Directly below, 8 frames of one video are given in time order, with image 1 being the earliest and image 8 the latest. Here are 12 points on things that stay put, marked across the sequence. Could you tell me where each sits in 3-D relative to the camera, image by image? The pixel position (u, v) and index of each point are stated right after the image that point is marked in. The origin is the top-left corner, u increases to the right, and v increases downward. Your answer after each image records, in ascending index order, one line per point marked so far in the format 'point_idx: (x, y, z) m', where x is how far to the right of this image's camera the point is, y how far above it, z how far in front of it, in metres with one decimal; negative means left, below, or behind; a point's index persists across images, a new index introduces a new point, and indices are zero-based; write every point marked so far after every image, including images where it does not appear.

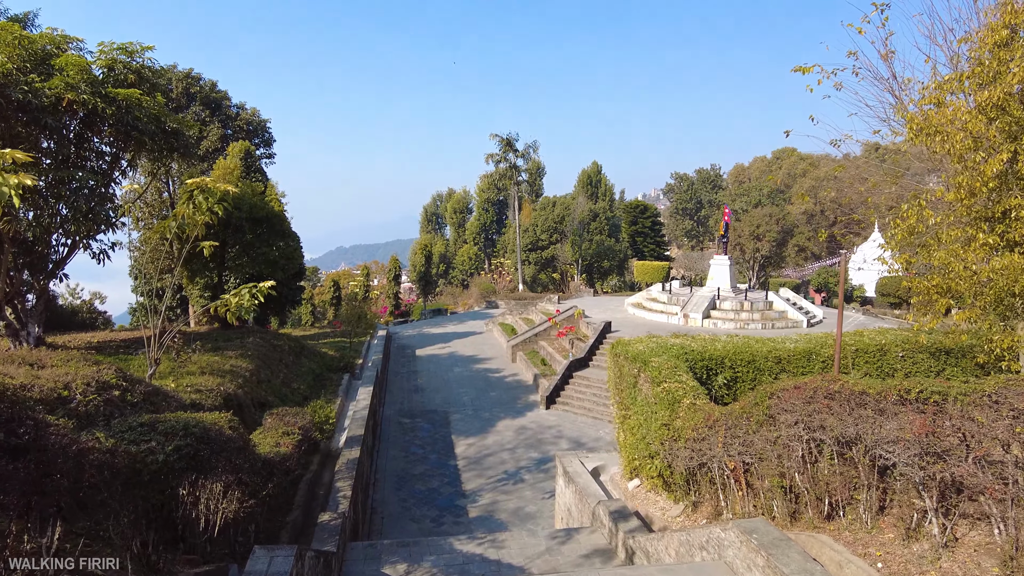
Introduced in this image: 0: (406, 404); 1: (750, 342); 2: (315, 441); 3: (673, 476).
0: (-2.8, -3.1, +13.7) m
1: (+3.2, -0.7, +6.9) m
2: (-2.9, -2.2, +7.6) m
3: (+1.8, -2.0, +5.6) m
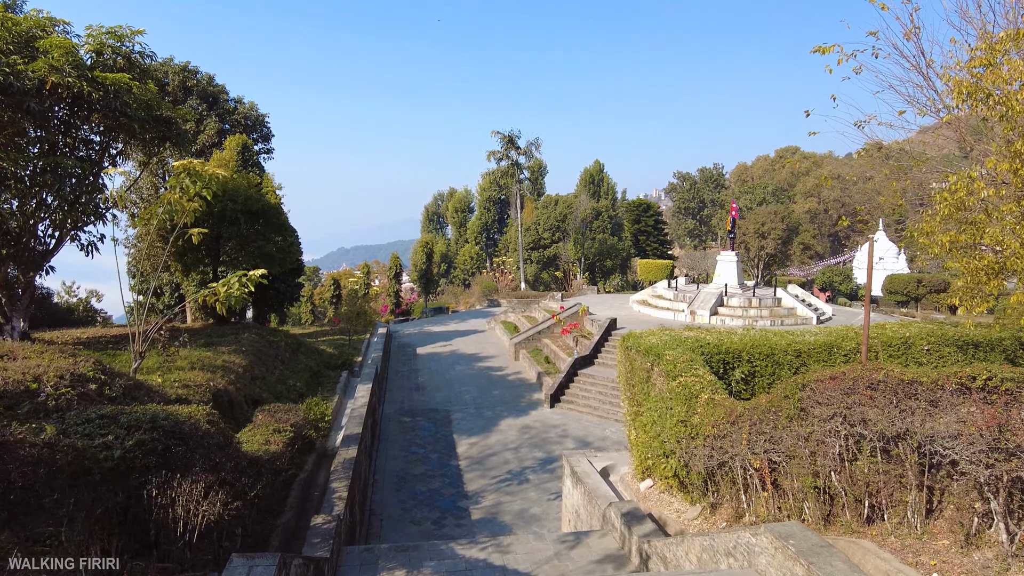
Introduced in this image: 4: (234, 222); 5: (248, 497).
0: (-2.7, -3.0, +13.3) m
1: (+3.3, -0.6, +6.6) m
2: (-2.8, -2.1, +7.2) m
3: (+1.8, -1.9, +5.2) m
4: (-6.3, +1.5, +11.8) m
5: (-2.2, -1.7, +4.4) m
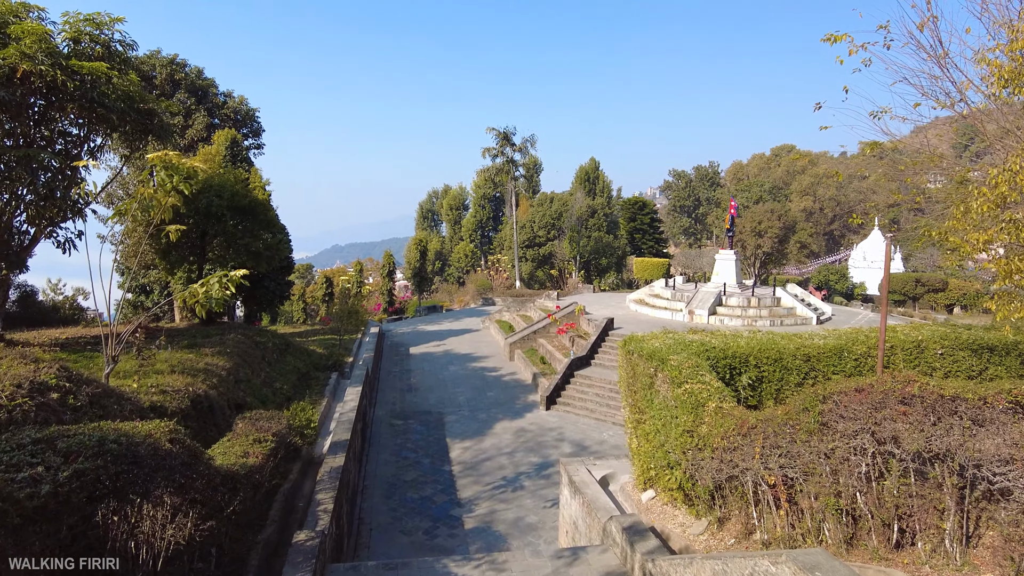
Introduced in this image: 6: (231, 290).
0: (-2.8, -3.0, +13.0) m
1: (+3.2, -0.6, +6.3) m
2: (-2.9, -2.1, +6.9) m
3: (+1.8, -1.9, +4.9) m
4: (-6.4, +1.5, +11.4) m
5: (-2.2, -1.8, +4.1) m
6: (-3.4, 0.0, +6.2) m
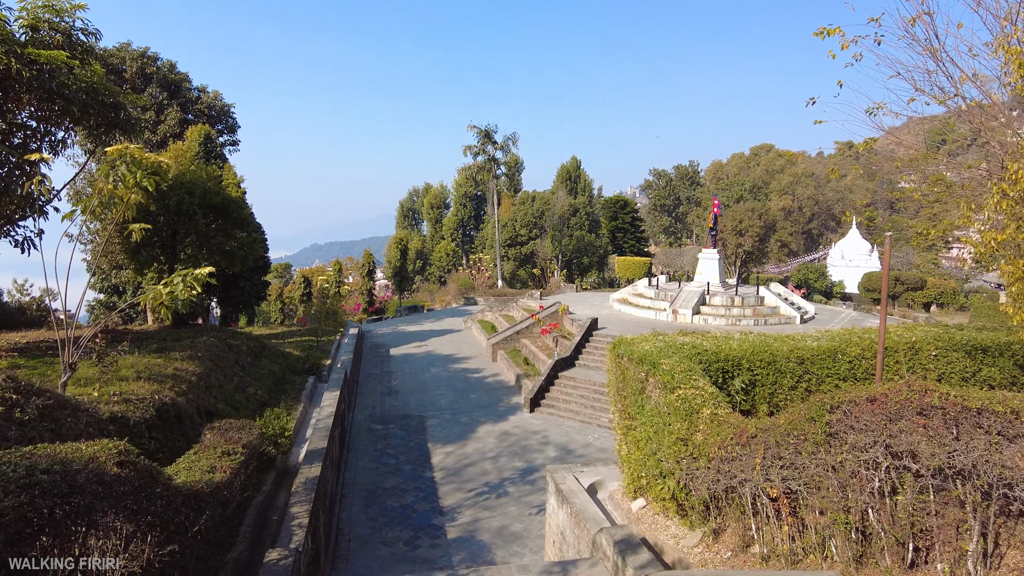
0: (-3.2, -3.0, +12.6) m
1: (+3.0, -0.6, +6.1) m
2: (-3.1, -2.1, +6.5) m
3: (+1.6, -1.9, +4.7) m
4: (-6.8, +1.5, +10.9) m
5: (-2.3, -1.8, +3.7) m
6: (-3.6, 0.0, +5.8) m
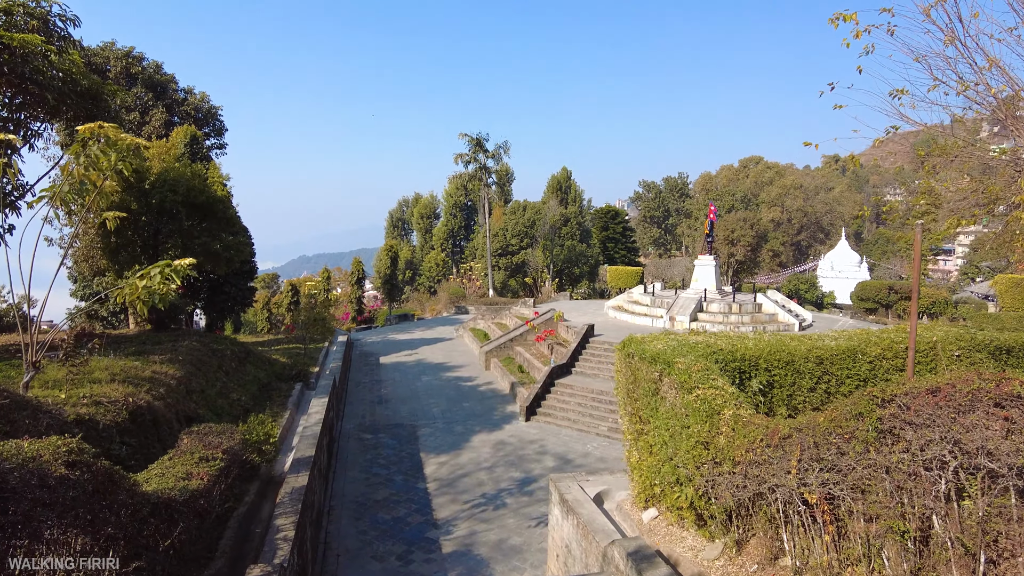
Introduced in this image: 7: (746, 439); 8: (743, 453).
0: (-3.4, -3.1, +12.1) m
1: (+3.1, -0.6, +5.8) m
2: (-3.0, -2.1, +6.0) m
3: (+1.7, -1.9, +4.4) m
4: (-6.9, +1.5, +10.4) m
5: (-2.2, -1.7, +3.3) m
6: (-3.5, 0.0, +5.4) m
7: (+1.9, -1.2, +4.1) m
8: (+1.8, -1.3, +4.0) m
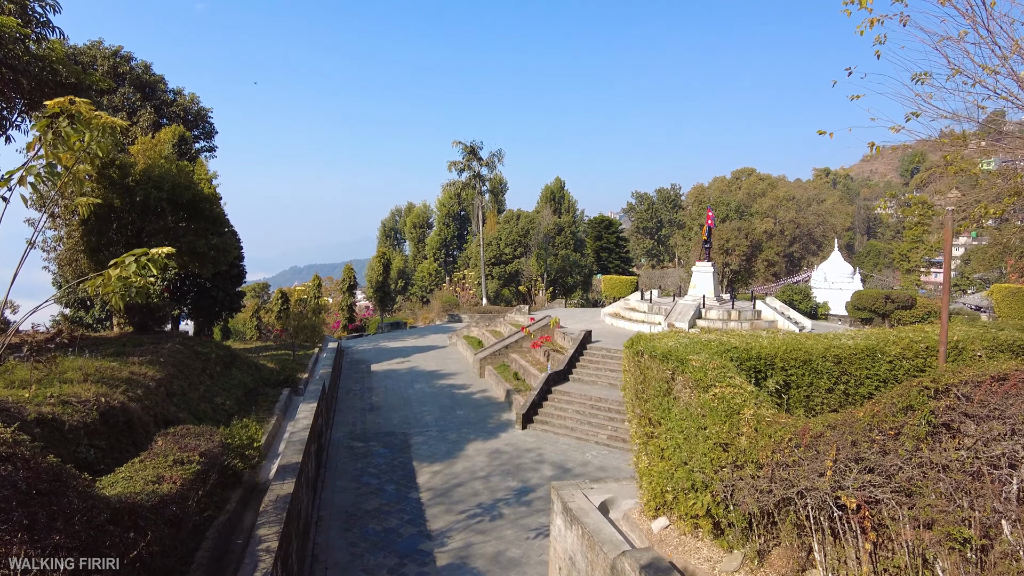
0: (-3.5, -3.1, +11.6) m
1: (+3.1, -0.5, +5.5) m
2: (-3.0, -2.0, +5.6) m
3: (+1.7, -1.8, +4.0) m
4: (-6.9, +1.5, +10.1) m
5: (-2.2, -1.5, +2.9) m
6: (-3.5, +0.1, +5.0) m
7: (+1.9, -1.1, +3.8) m
8: (+1.8, -1.2, +3.7) m
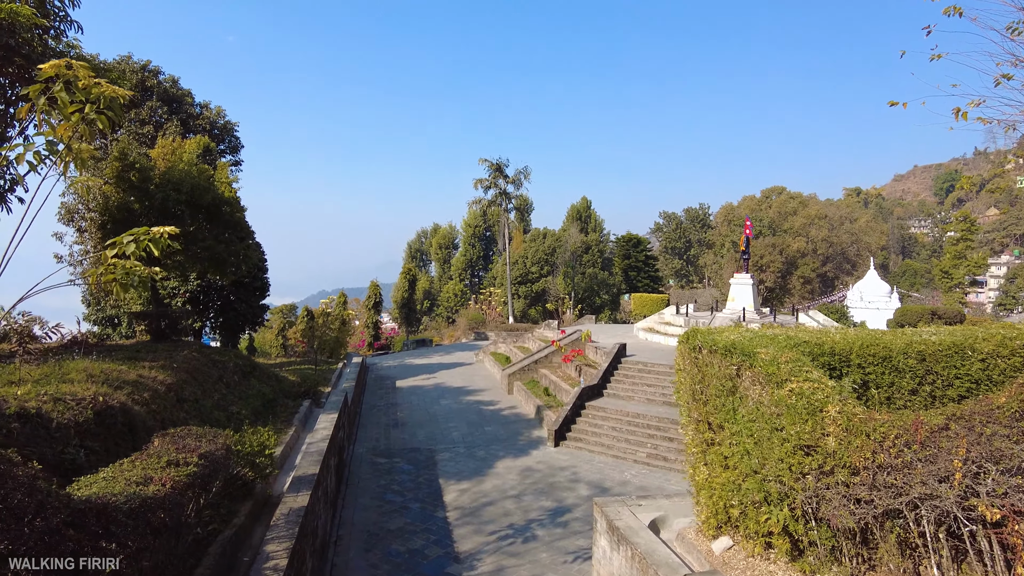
0: (-2.8, -3.3, +11.2) m
1: (+3.4, -0.4, +4.9) m
2: (-2.7, -1.9, +5.2) m
3: (+2.0, -1.6, +3.4) m
4: (-6.3, +1.3, +9.9) m
5: (-2.0, -1.3, +2.4) m
6: (-3.2, +0.2, +4.7) m
7: (+2.2, -0.9, +3.2) m
8: (+2.1, -1.0, +3.1) m
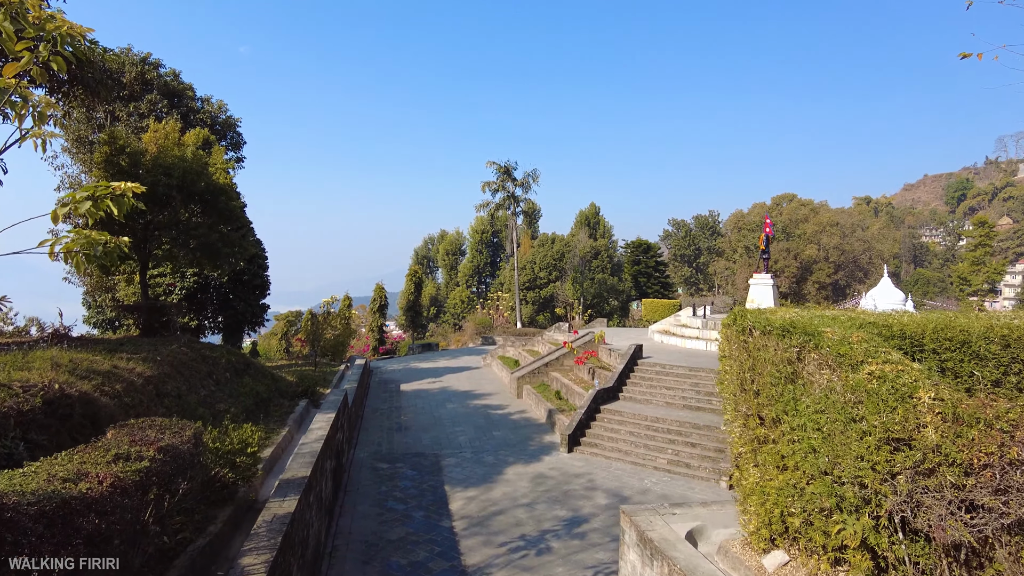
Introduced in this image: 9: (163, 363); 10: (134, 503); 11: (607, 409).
0: (-2.6, -3.2, +10.5) m
1: (+3.6, -0.2, +4.2) m
2: (-2.5, -1.7, +4.6) m
3: (+2.1, -1.4, +2.7) m
4: (-6.1, +1.4, +9.4) m
5: (-1.8, -1.1, +1.8) m
6: (-3.0, +0.5, +4.1) m
7: (+2.3, -0.7, +2.5) m
8: (+2.2, -0.8, +2.4) m
9: (-4.5, -1.0, +6.8) m
10: (-2.0, -1.2, +2.8) m
11: (+2.0, -2.5, +10.8) m
